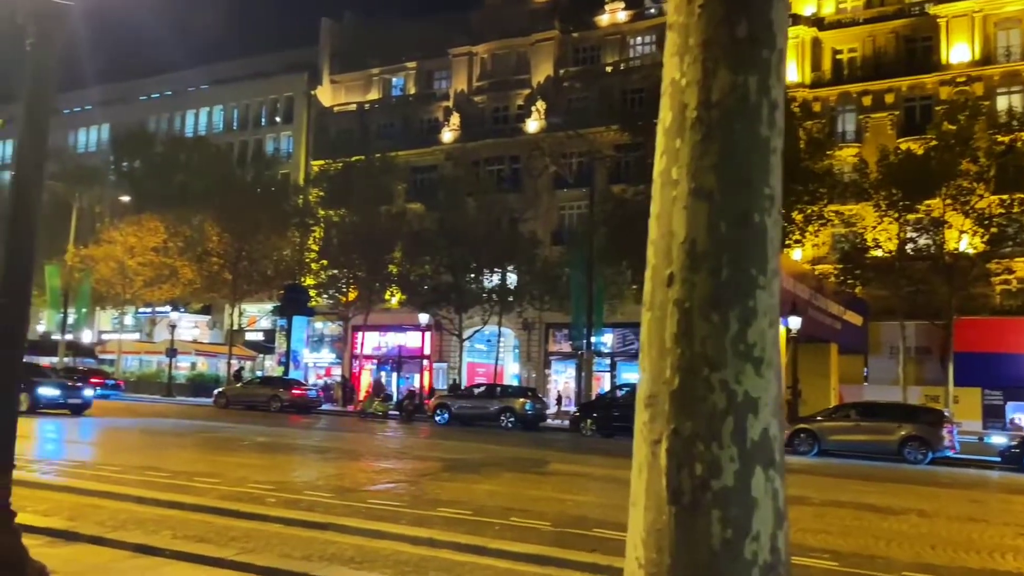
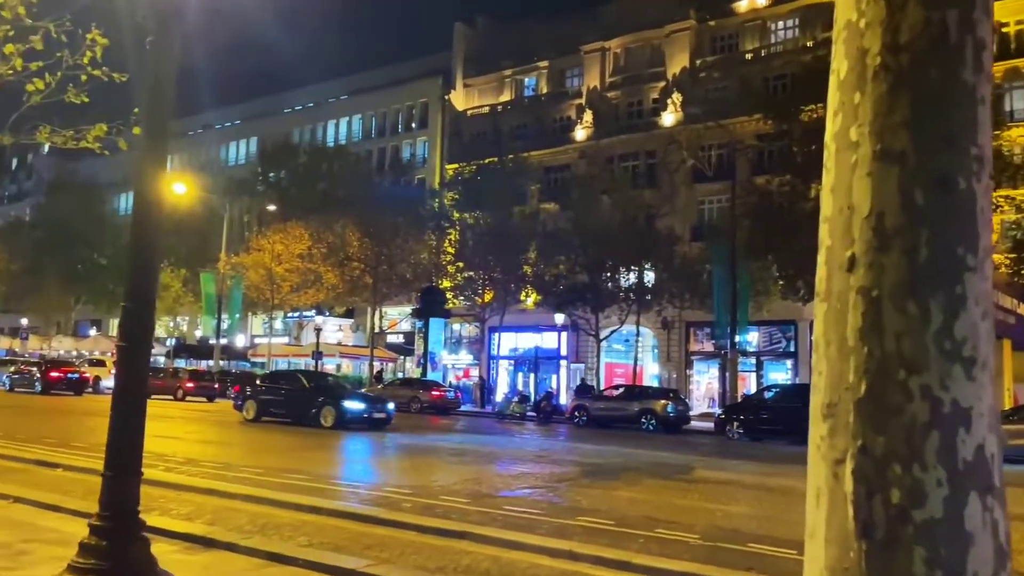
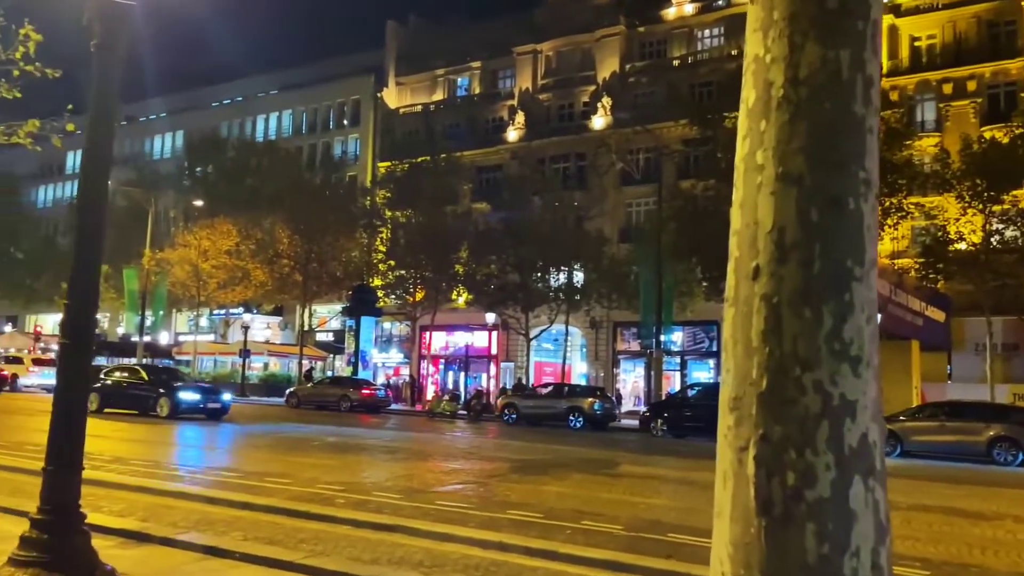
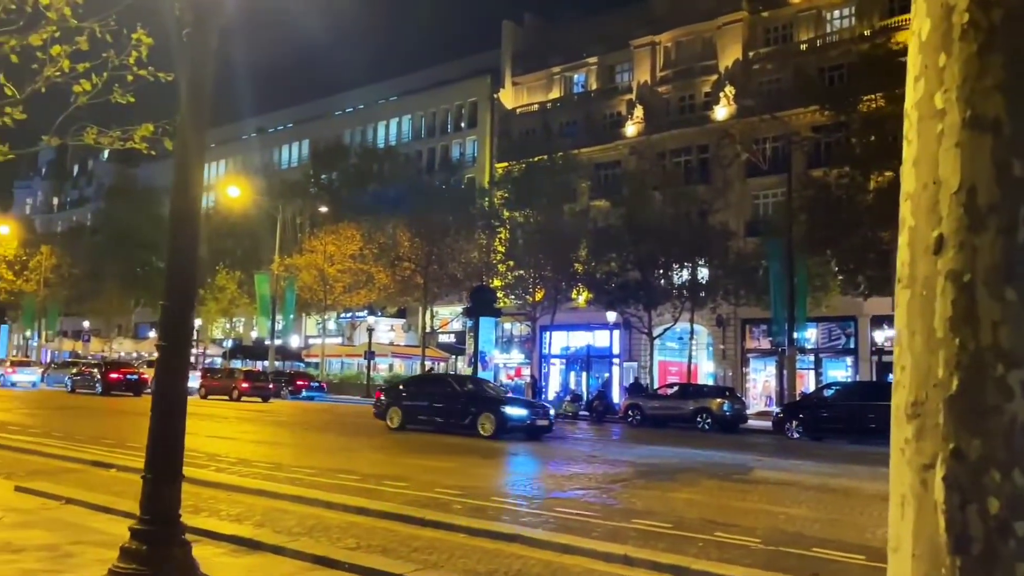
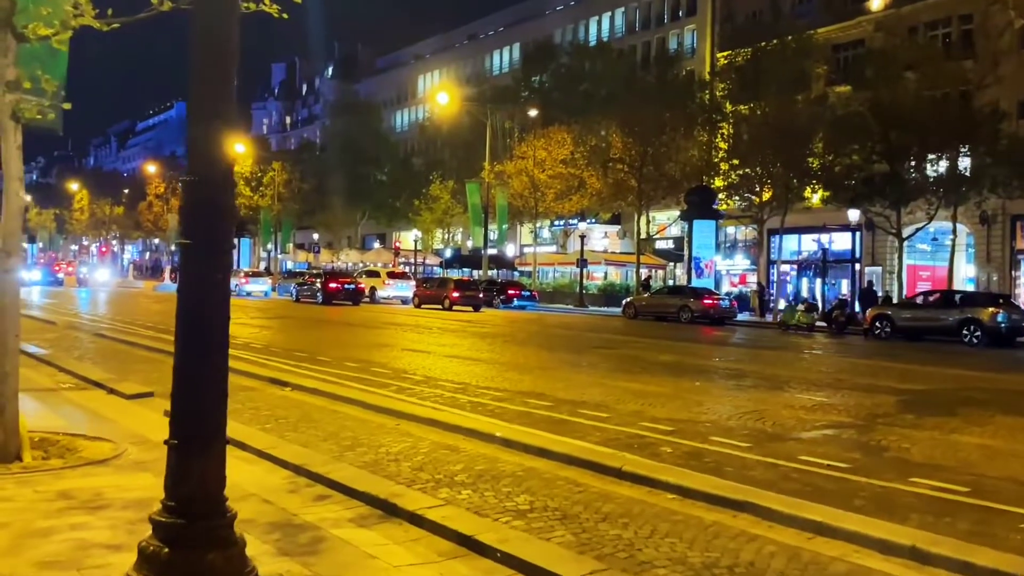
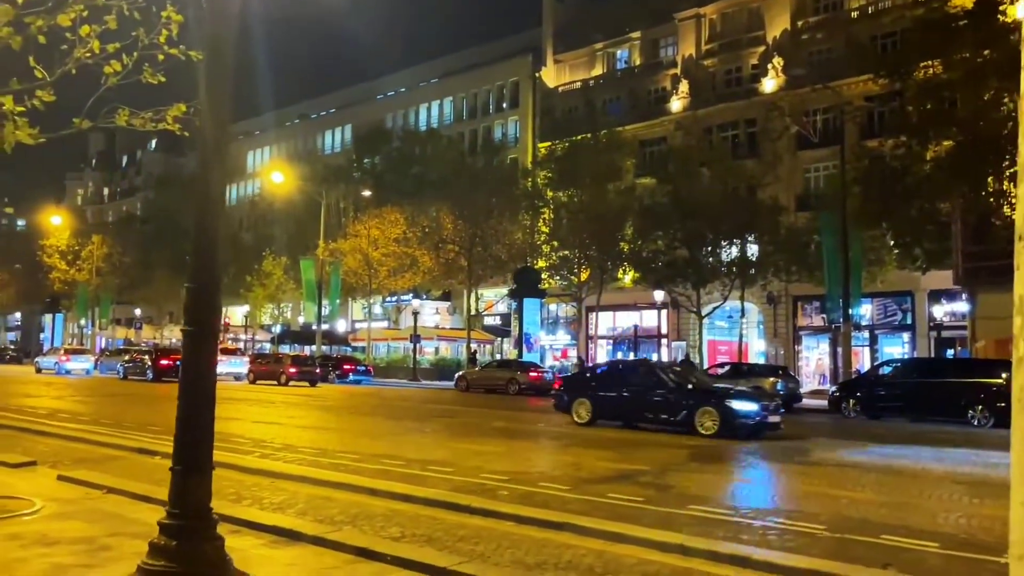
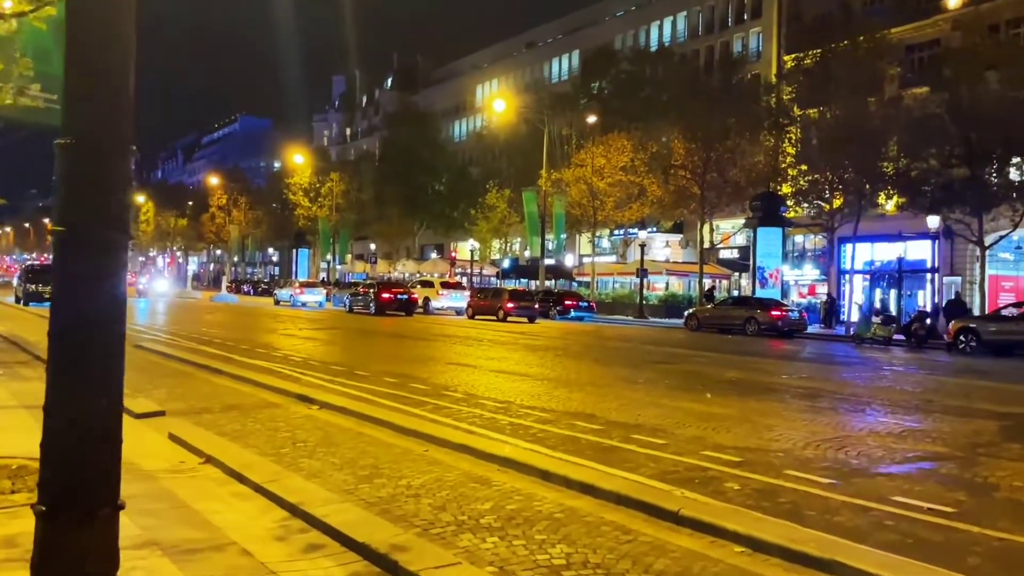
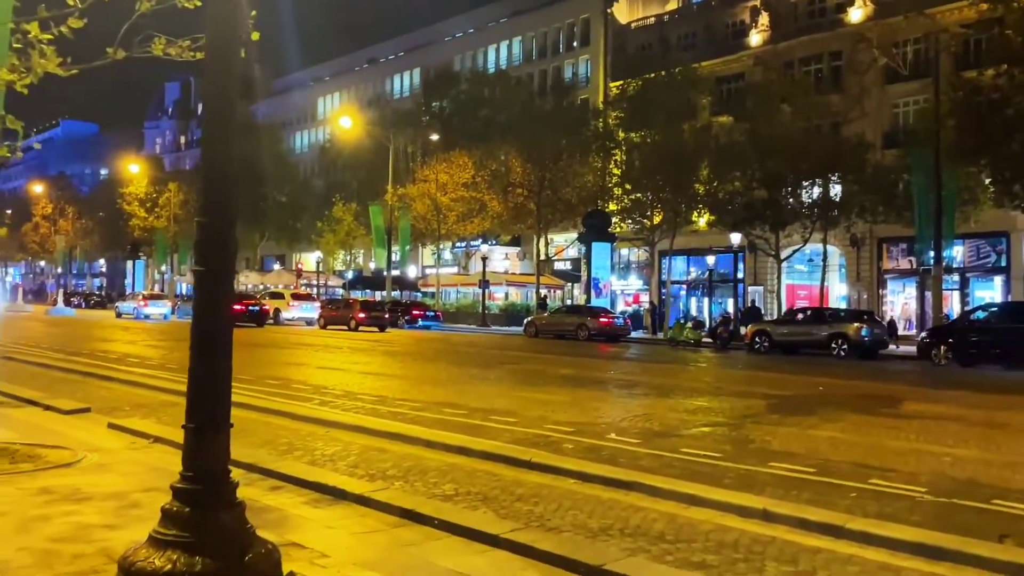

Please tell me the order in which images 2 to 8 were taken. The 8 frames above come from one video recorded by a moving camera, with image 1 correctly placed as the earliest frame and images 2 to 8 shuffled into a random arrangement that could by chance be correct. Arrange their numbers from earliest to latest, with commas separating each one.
3, 2, 4, 6, 8, 5, 7
